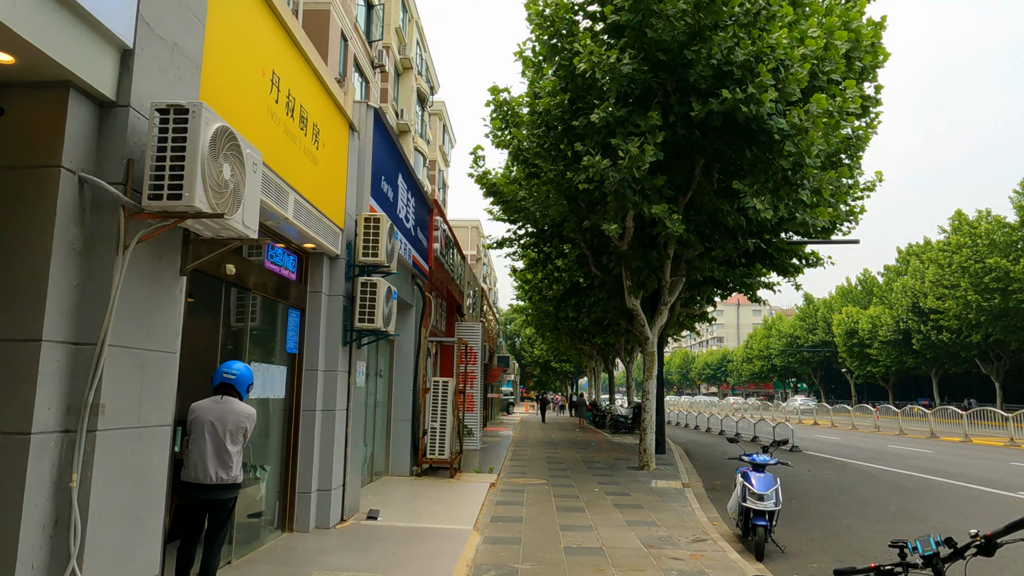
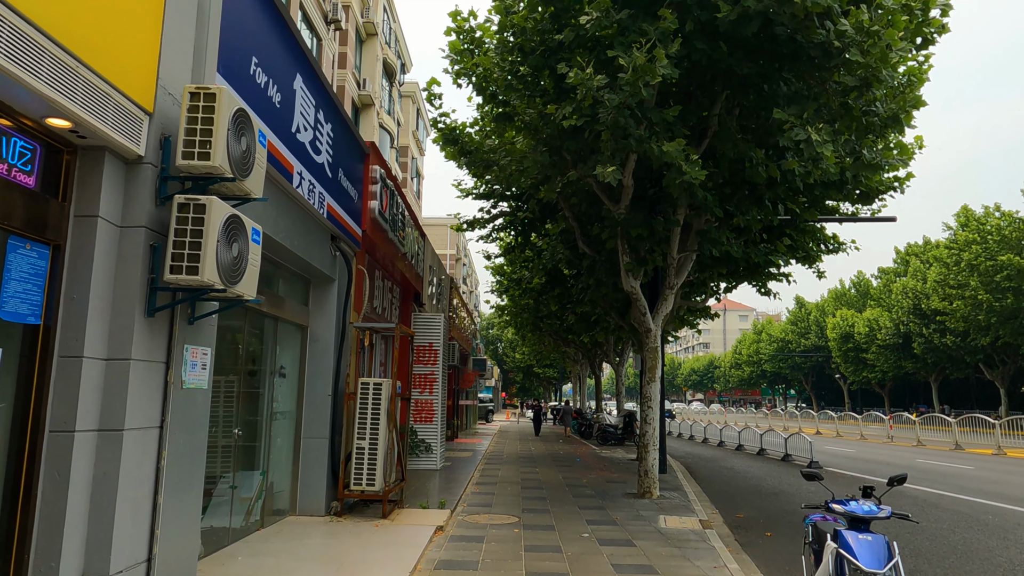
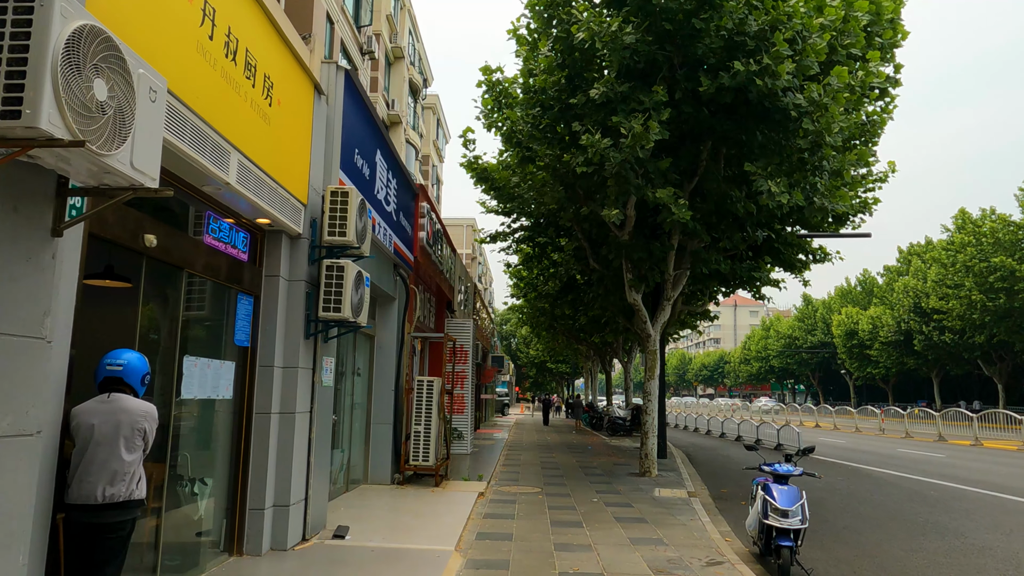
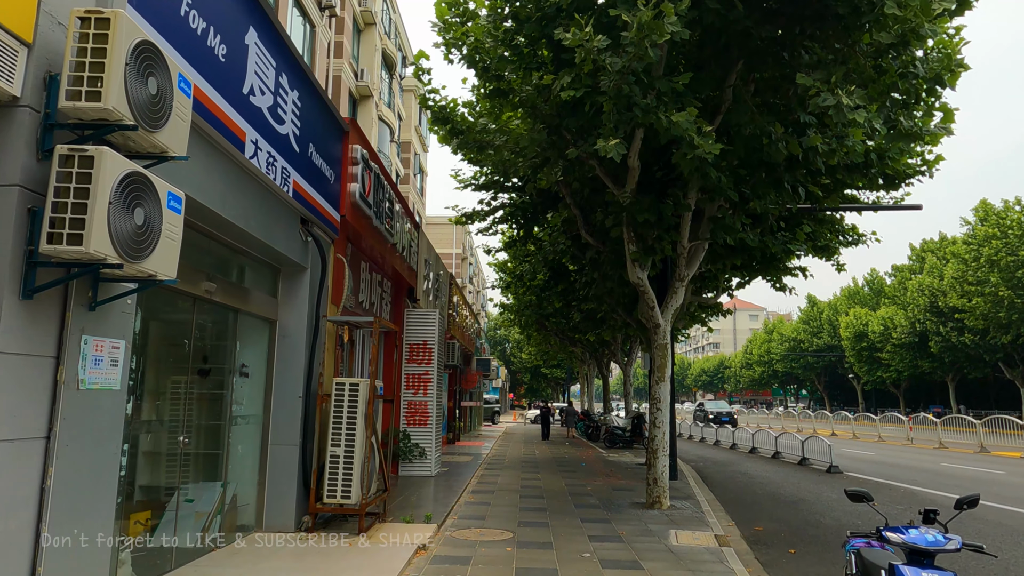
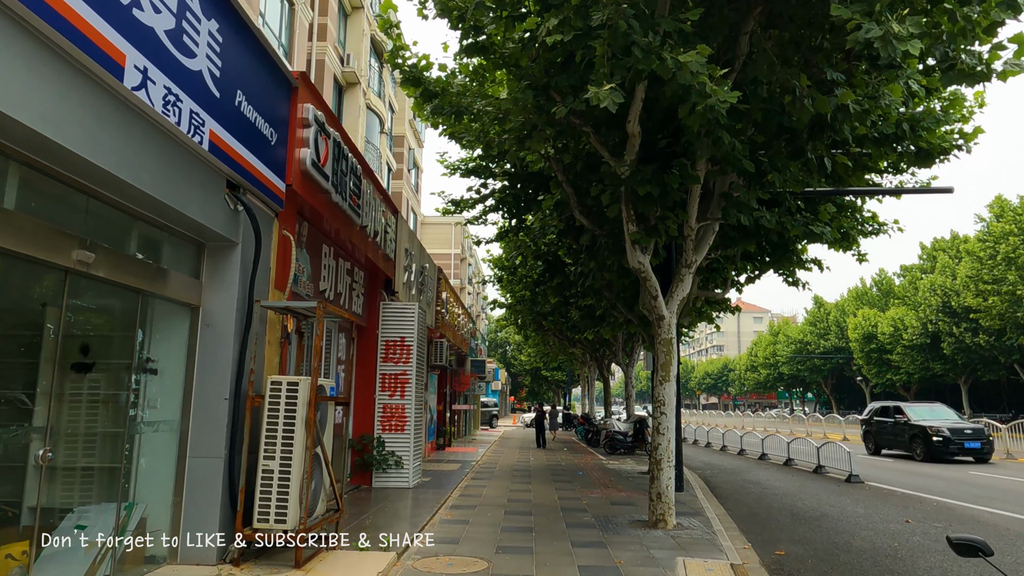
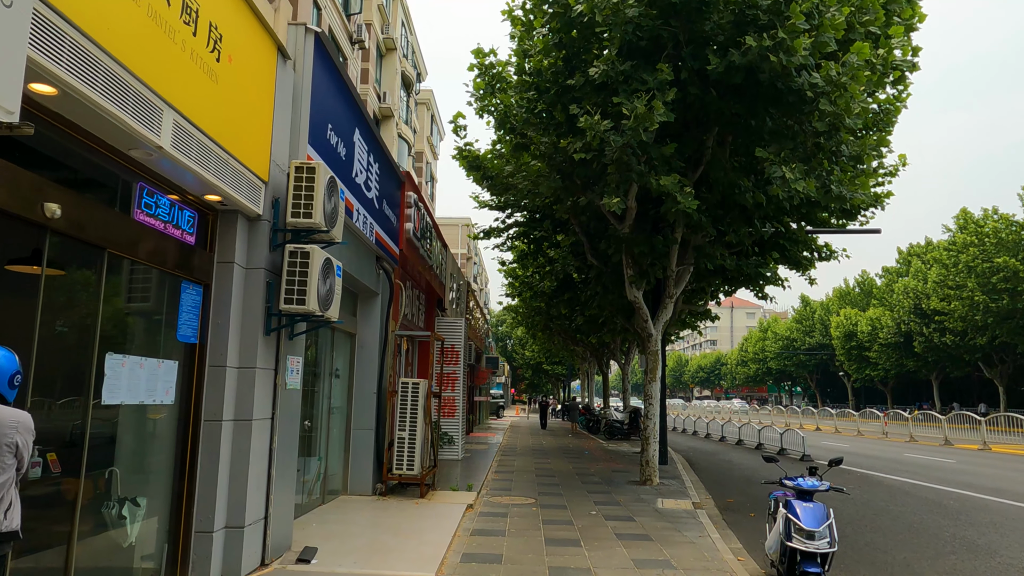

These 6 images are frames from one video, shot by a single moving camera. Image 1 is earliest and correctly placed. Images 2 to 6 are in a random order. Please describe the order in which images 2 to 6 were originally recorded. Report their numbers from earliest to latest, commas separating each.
3, 6, 2, 4, 5
